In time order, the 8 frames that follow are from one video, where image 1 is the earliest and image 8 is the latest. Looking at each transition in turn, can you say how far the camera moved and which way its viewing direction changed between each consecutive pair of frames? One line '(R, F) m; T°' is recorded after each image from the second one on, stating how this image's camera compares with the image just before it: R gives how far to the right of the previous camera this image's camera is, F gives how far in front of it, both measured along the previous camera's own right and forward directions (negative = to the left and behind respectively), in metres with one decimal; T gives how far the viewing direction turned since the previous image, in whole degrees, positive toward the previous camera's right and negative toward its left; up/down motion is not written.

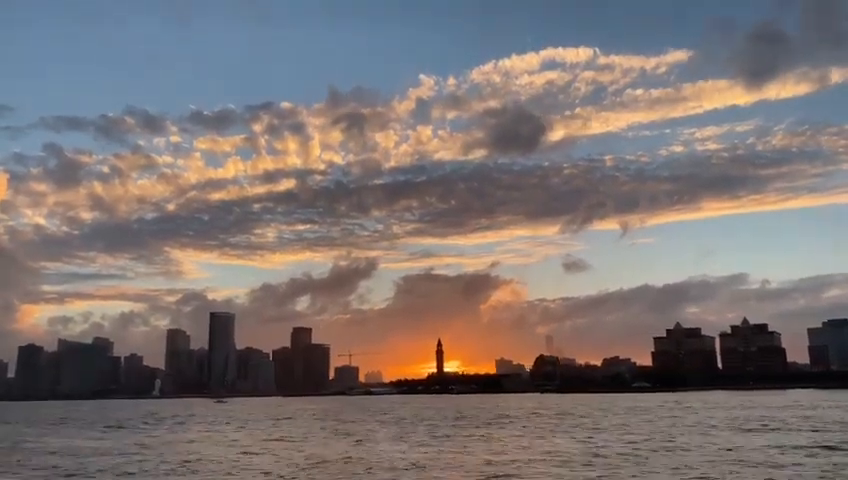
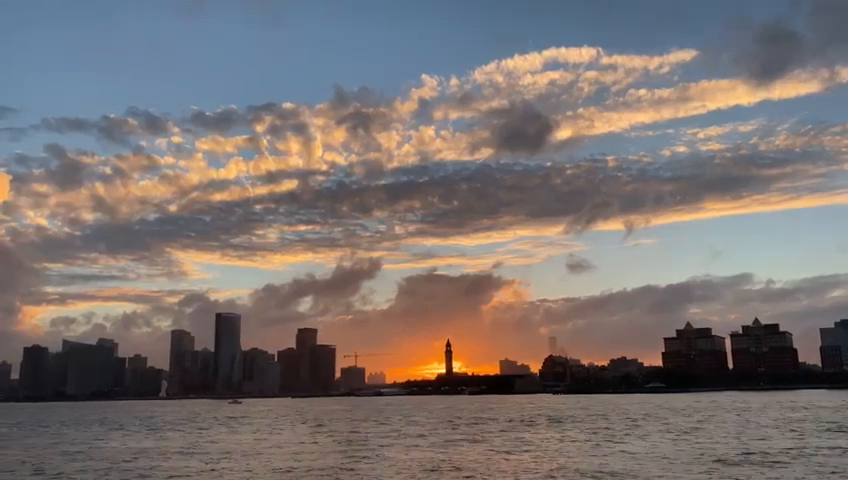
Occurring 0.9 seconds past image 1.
(-2.8, +2.1) m; 0°
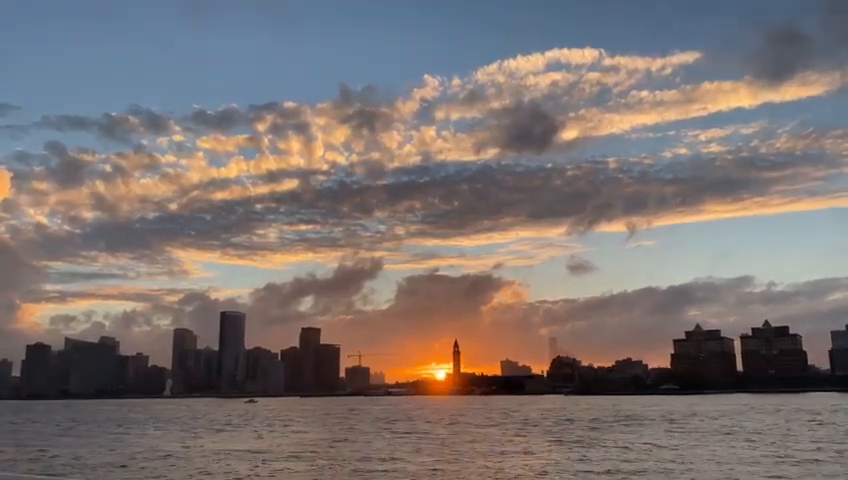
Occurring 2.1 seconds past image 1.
(-3.6, +1.7) m; 0°
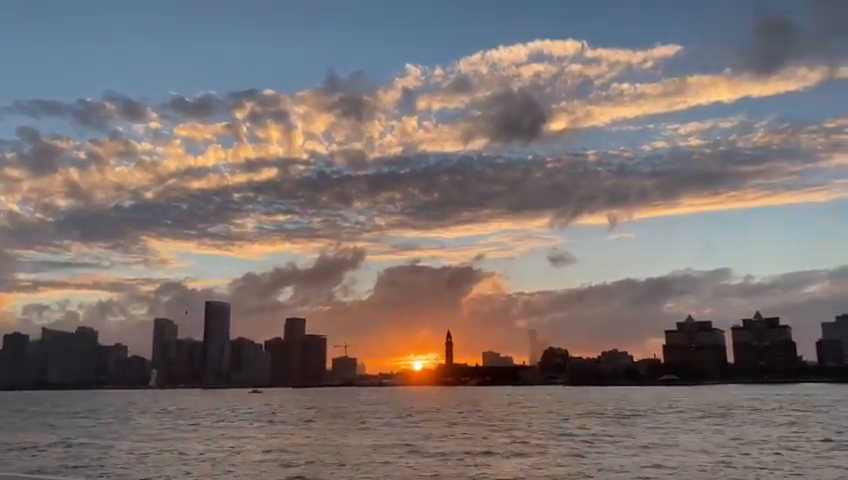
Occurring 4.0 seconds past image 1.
(-5.9, +3.6) m; +2°
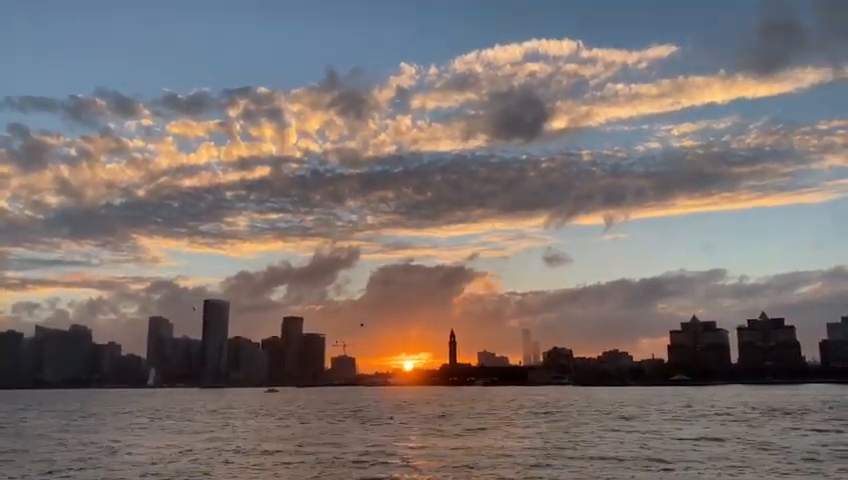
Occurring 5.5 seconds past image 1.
(-4.9, +3.3) m; +1°
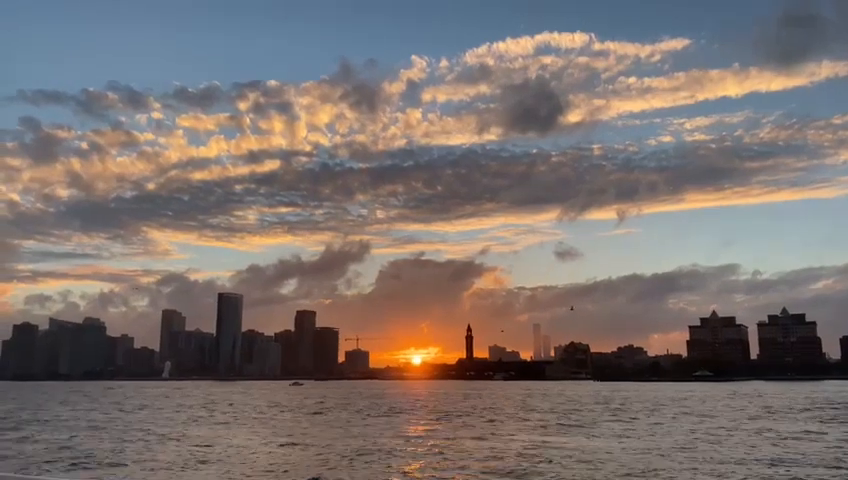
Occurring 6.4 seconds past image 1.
(-3.0, +2.3) m; -1°
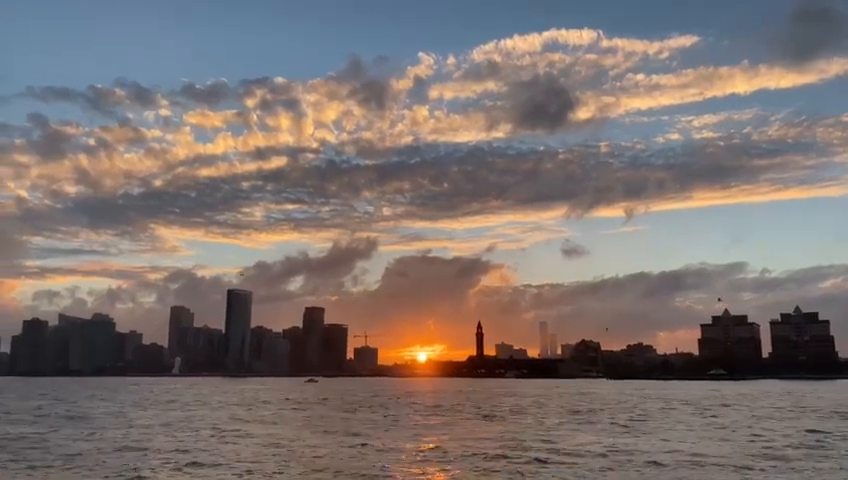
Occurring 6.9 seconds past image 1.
(-1.7, +0.7) m; 0°
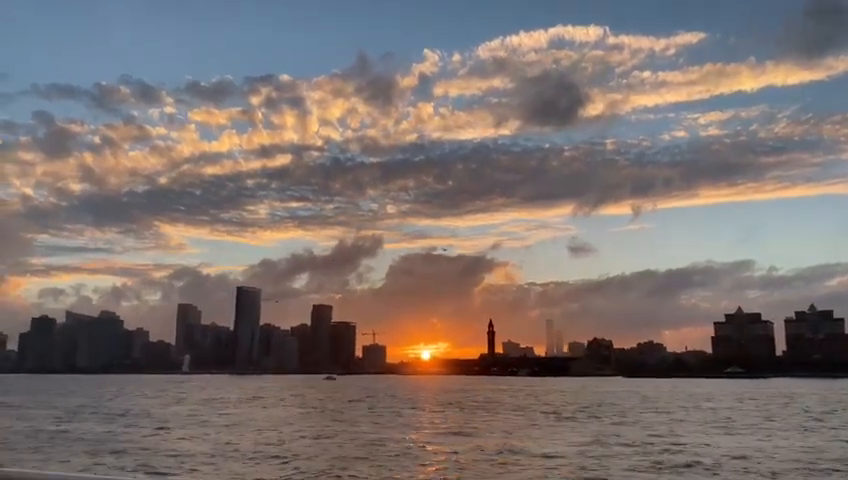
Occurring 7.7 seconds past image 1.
(-2.7, +2.0) m; 0°
